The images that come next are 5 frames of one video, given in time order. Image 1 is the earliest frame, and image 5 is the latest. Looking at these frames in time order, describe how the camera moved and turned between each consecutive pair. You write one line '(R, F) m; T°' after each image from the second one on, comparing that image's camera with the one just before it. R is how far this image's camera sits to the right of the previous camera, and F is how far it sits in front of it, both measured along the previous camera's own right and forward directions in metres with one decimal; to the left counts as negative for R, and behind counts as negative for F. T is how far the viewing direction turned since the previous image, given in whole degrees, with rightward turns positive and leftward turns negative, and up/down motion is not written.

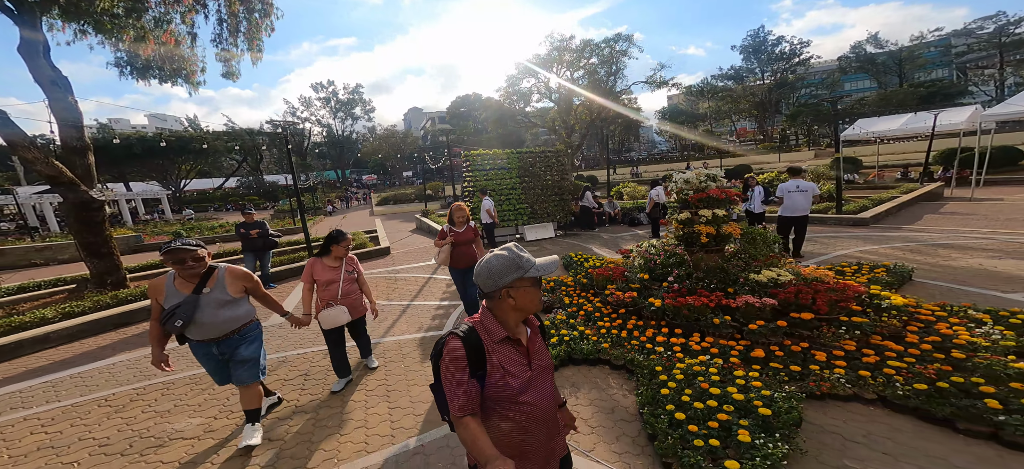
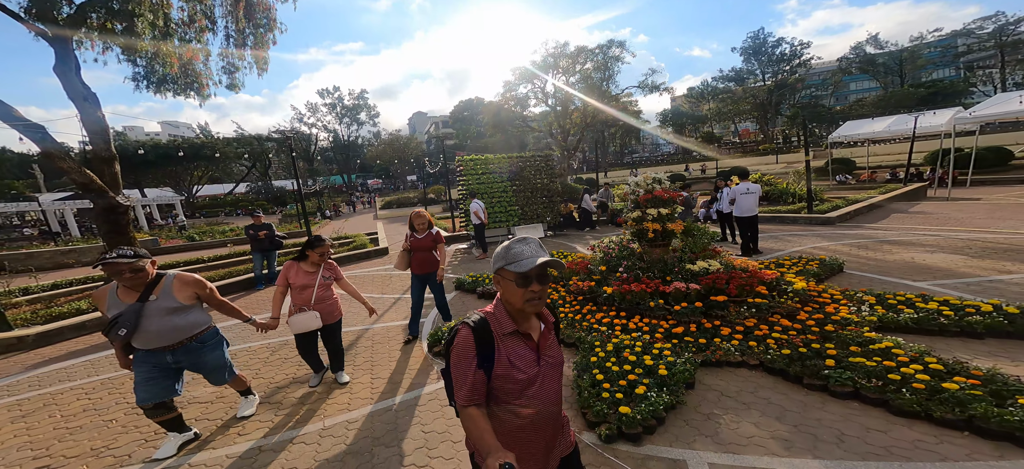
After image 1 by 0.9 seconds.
(+0.5, -0.7) m; -1°
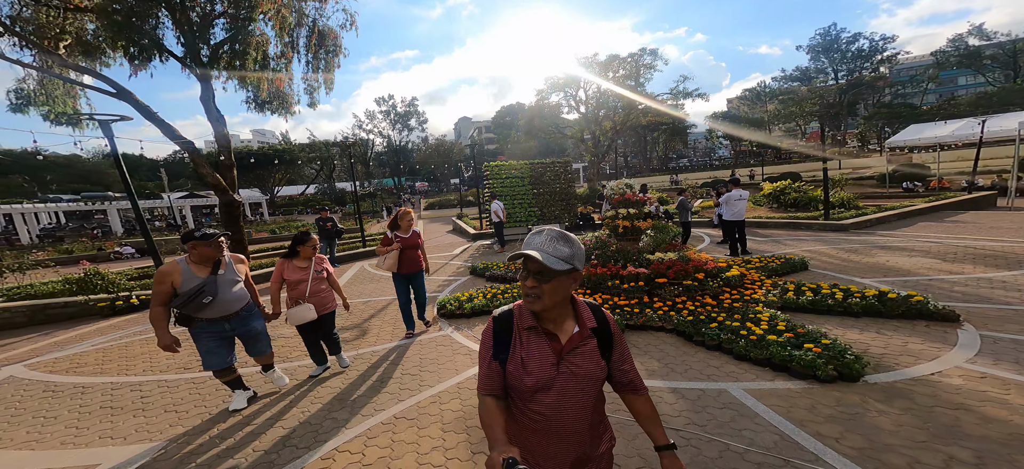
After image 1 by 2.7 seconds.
(+1.1, -1.3) m; -8°
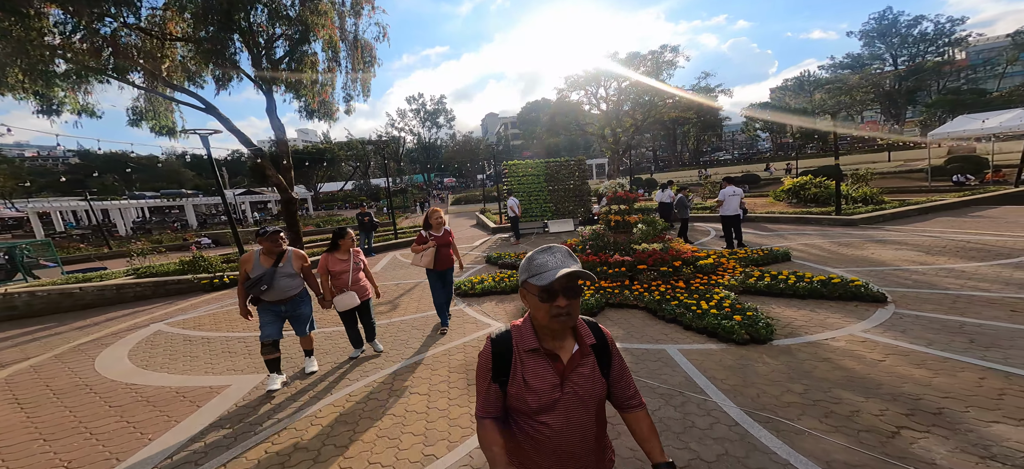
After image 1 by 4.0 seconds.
(+0.5, -1.0) m; -5°
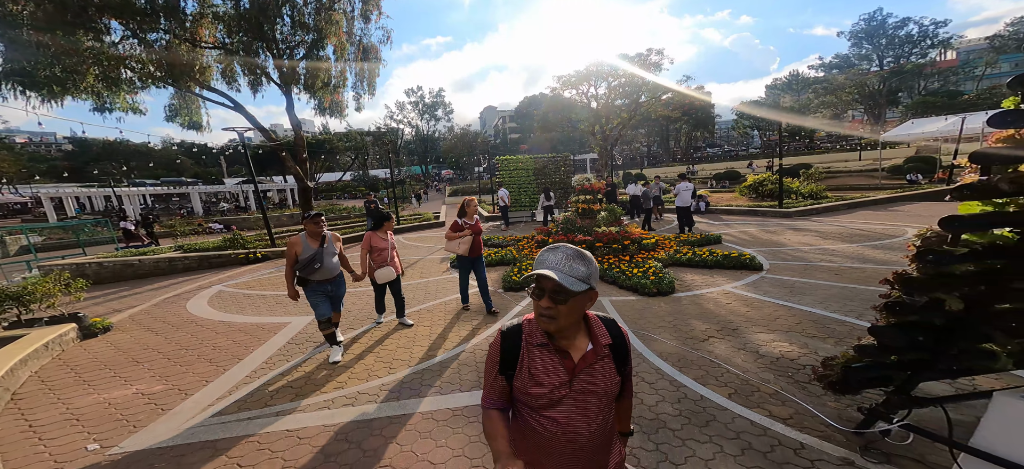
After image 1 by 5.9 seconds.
(+0.2, -1.7) m; +1°
